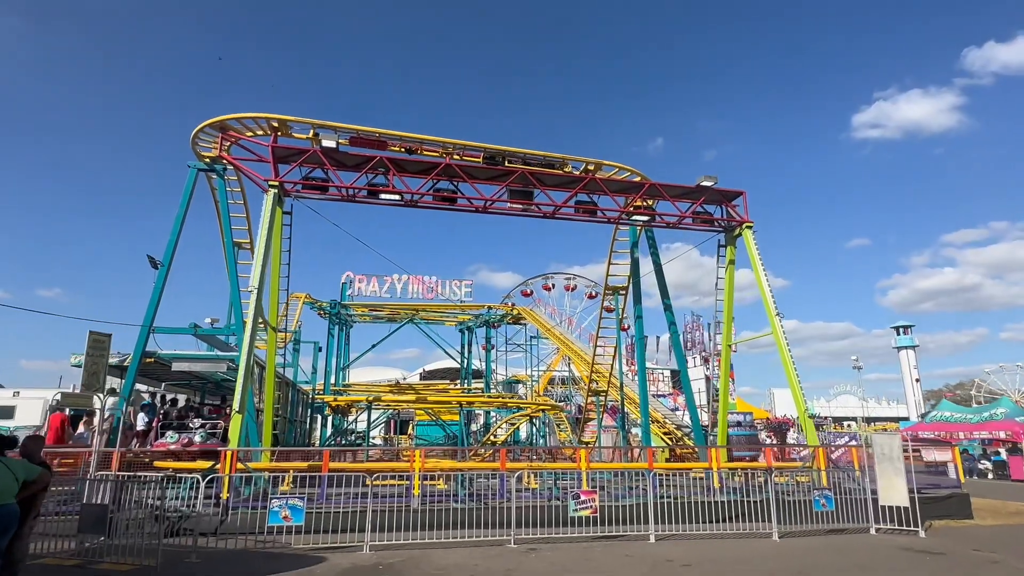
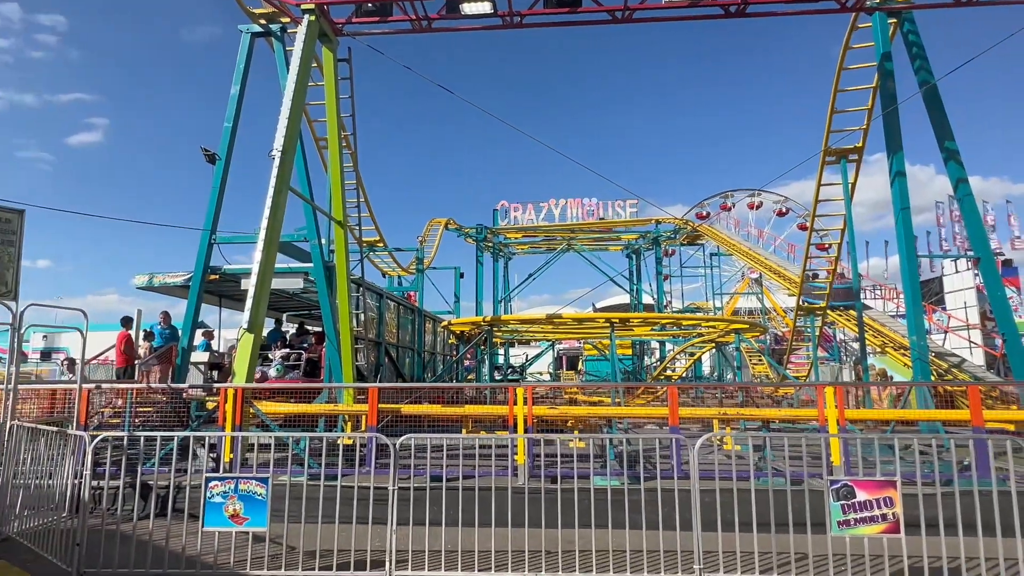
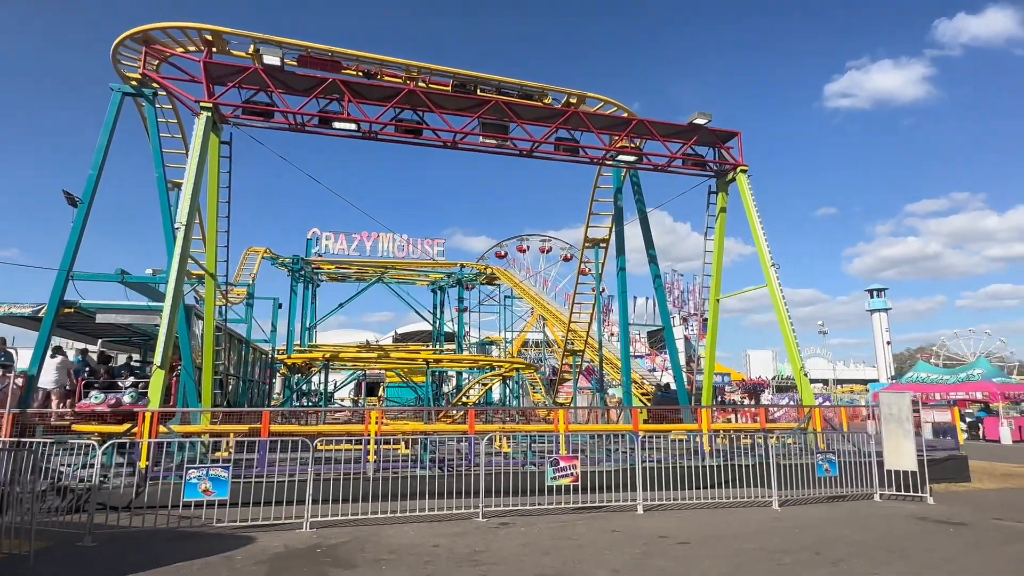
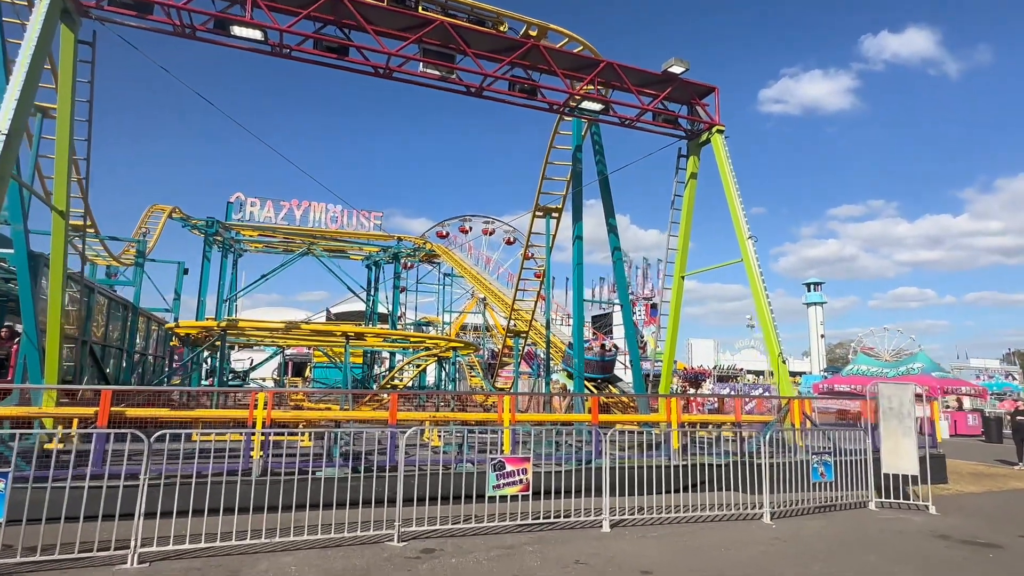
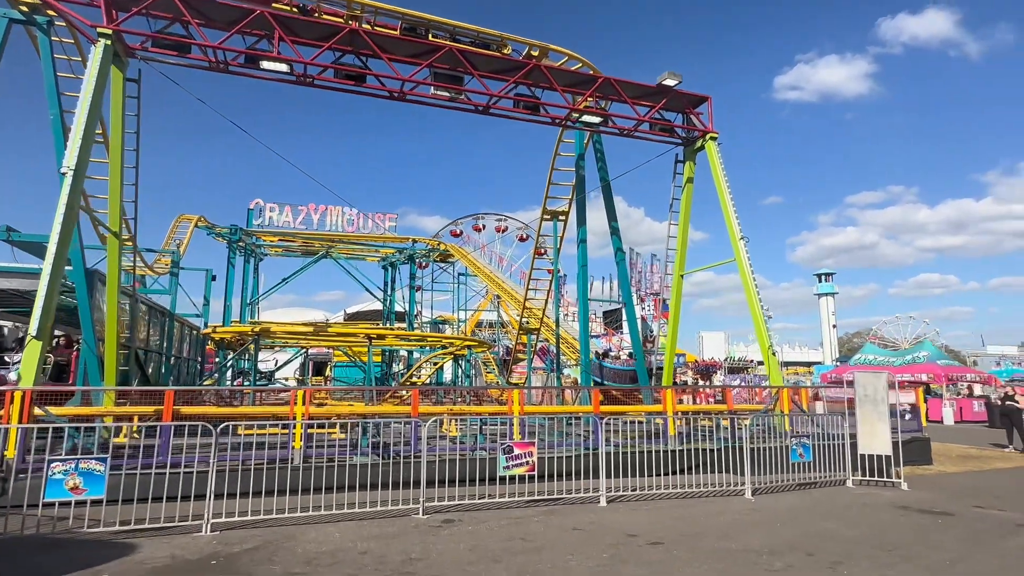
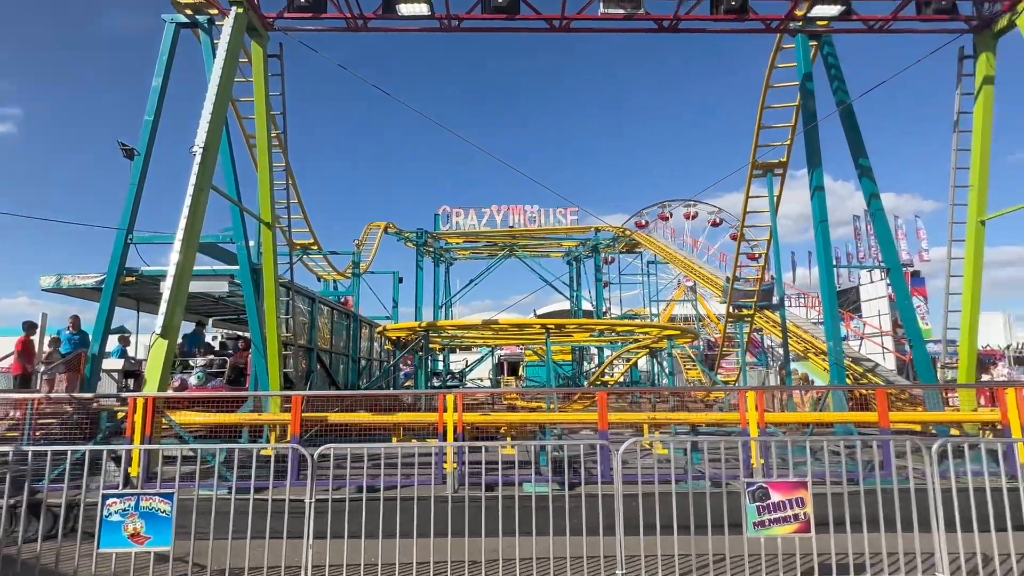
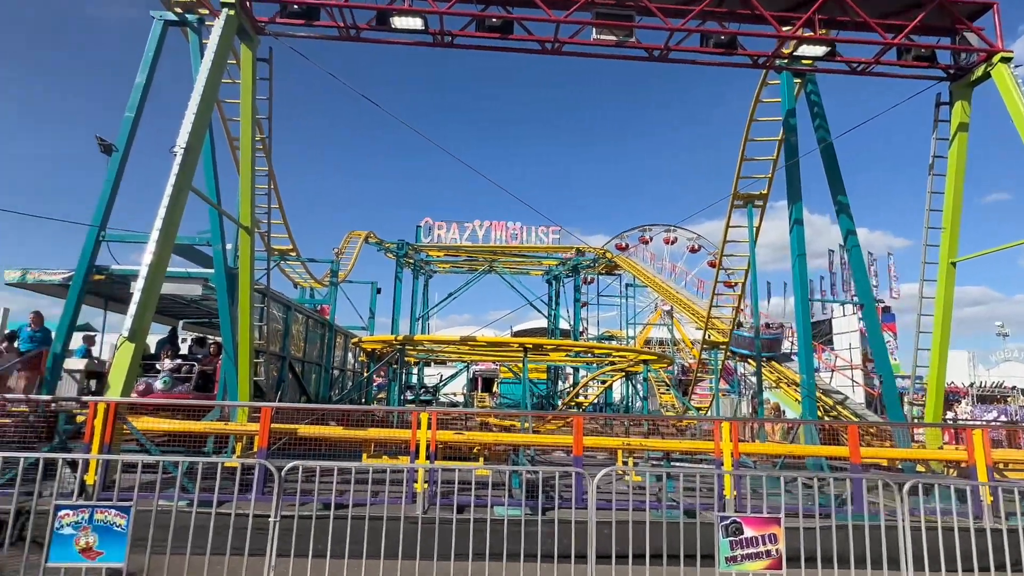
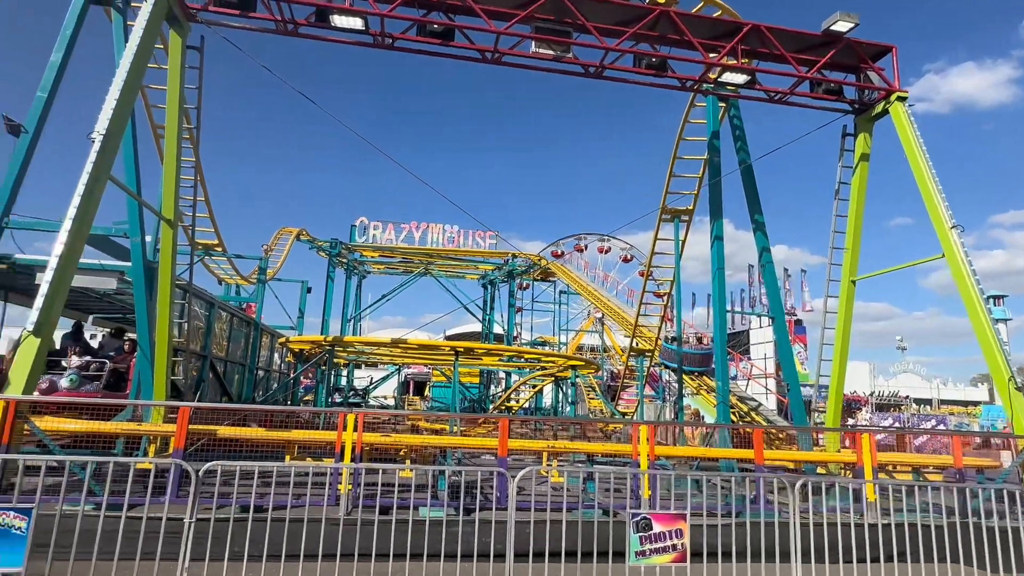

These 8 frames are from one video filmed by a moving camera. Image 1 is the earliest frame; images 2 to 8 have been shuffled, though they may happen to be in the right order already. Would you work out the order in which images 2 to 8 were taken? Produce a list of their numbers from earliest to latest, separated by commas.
3, 5, 4, 8, 7, 2, 6
